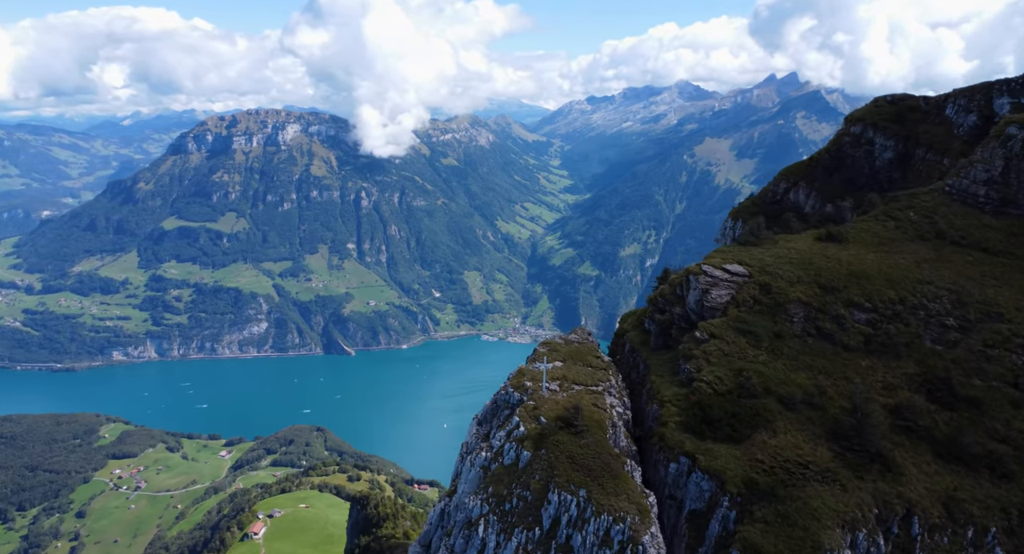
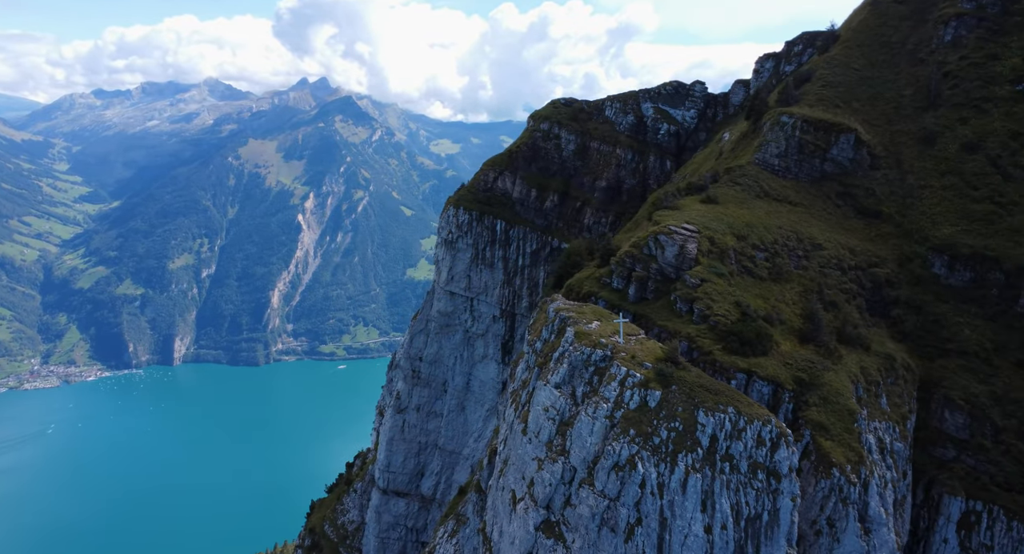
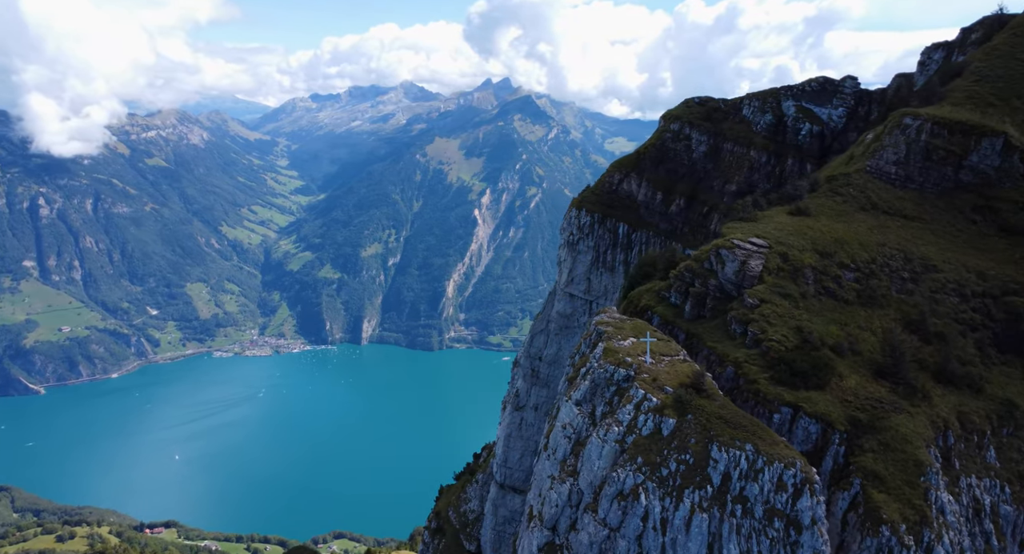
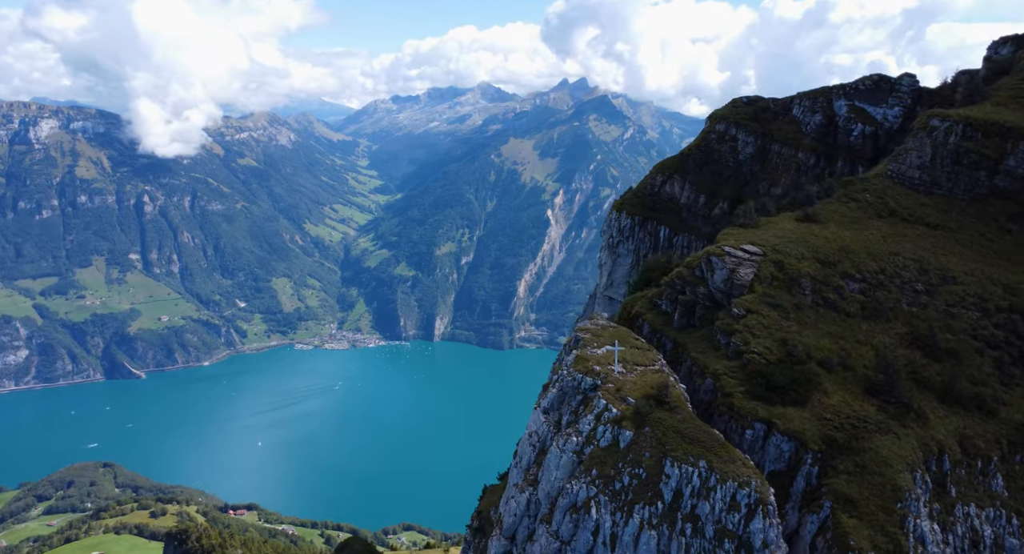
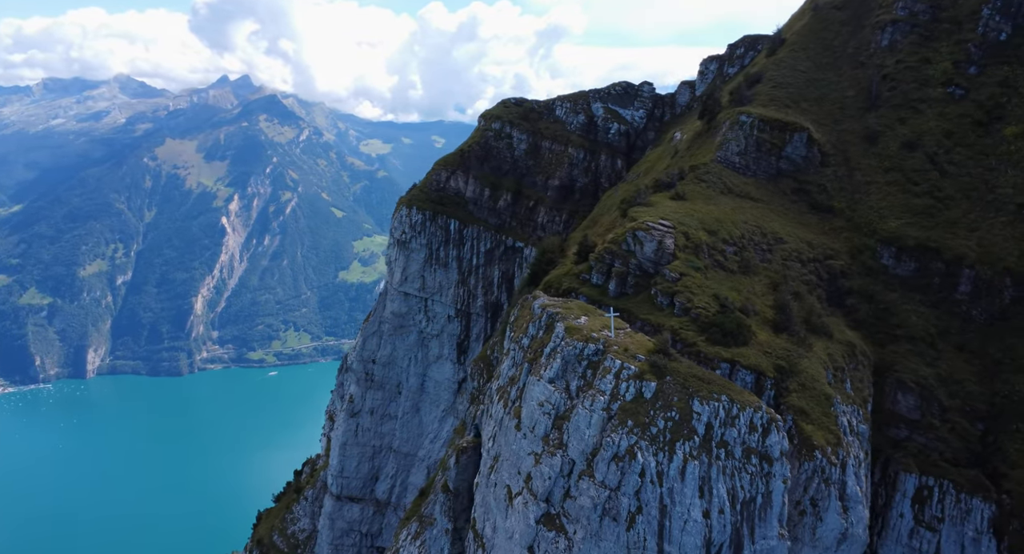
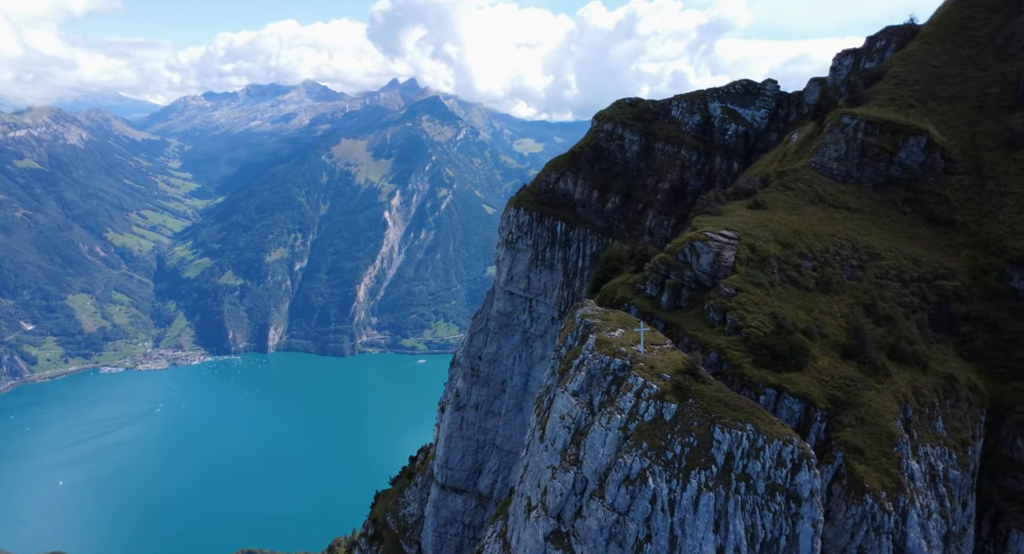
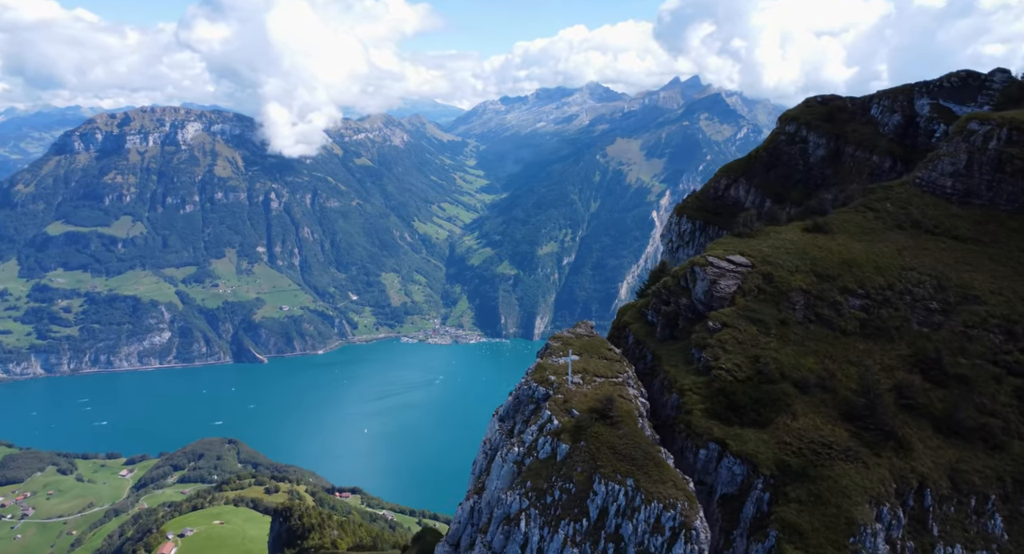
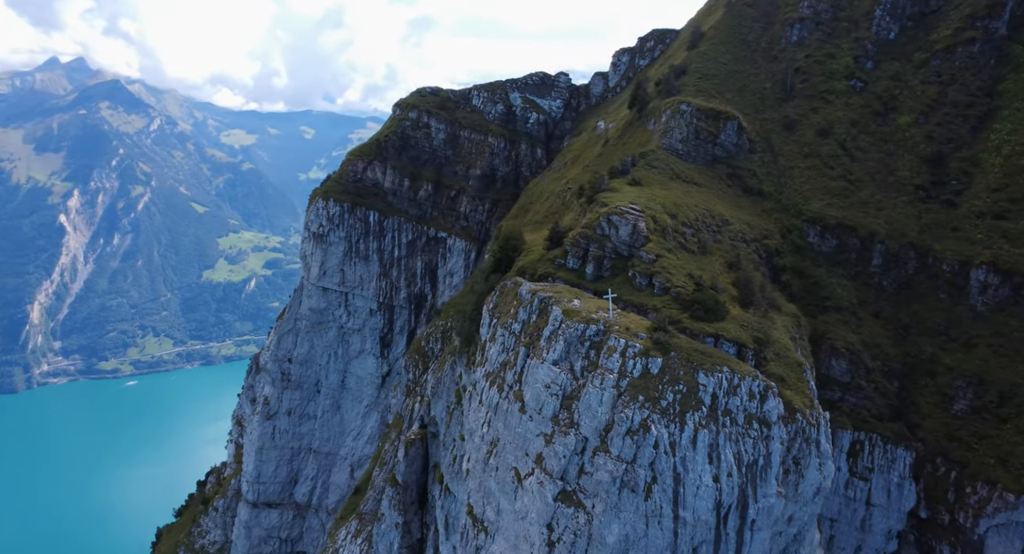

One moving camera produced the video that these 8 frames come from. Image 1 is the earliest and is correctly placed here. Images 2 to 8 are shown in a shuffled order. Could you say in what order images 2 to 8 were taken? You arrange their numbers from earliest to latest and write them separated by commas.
7, 4, 3, 6, 2, 5, 8
